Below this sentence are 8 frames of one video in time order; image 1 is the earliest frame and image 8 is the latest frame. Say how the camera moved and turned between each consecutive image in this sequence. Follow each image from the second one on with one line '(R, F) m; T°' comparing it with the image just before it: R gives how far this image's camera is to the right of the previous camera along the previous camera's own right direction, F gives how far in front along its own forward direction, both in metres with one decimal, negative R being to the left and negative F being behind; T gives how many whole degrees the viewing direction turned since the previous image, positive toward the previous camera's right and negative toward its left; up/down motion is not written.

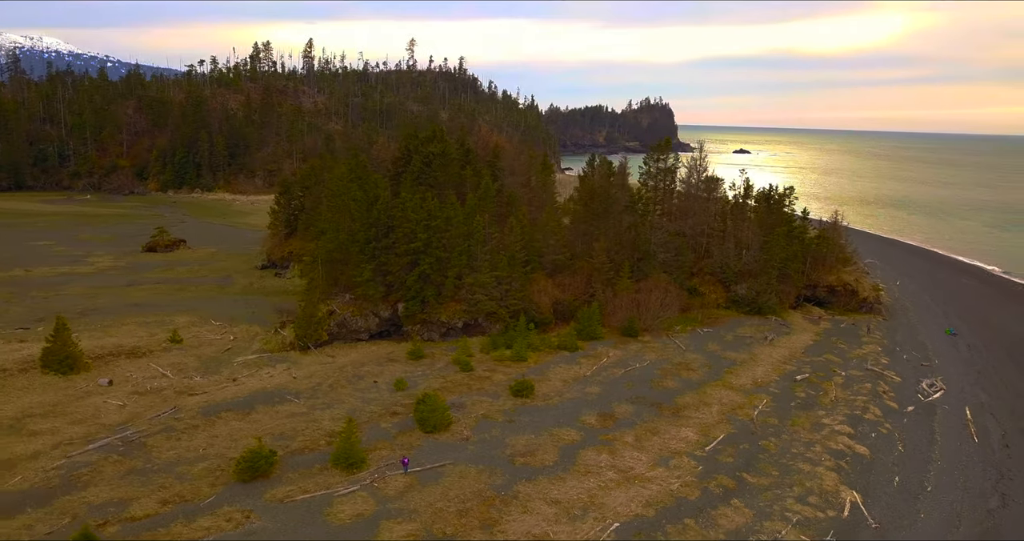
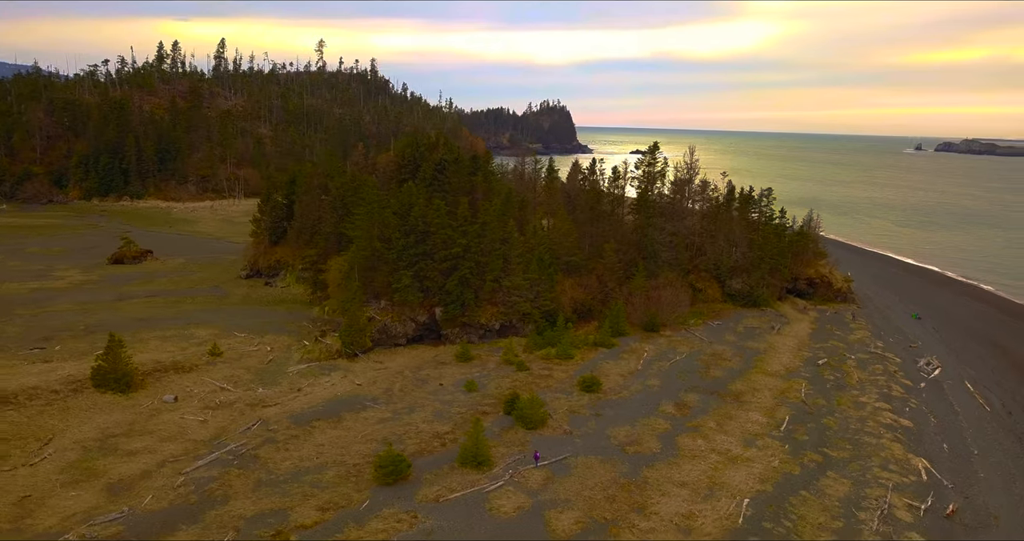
(-7.7, -1.0) m; +8°
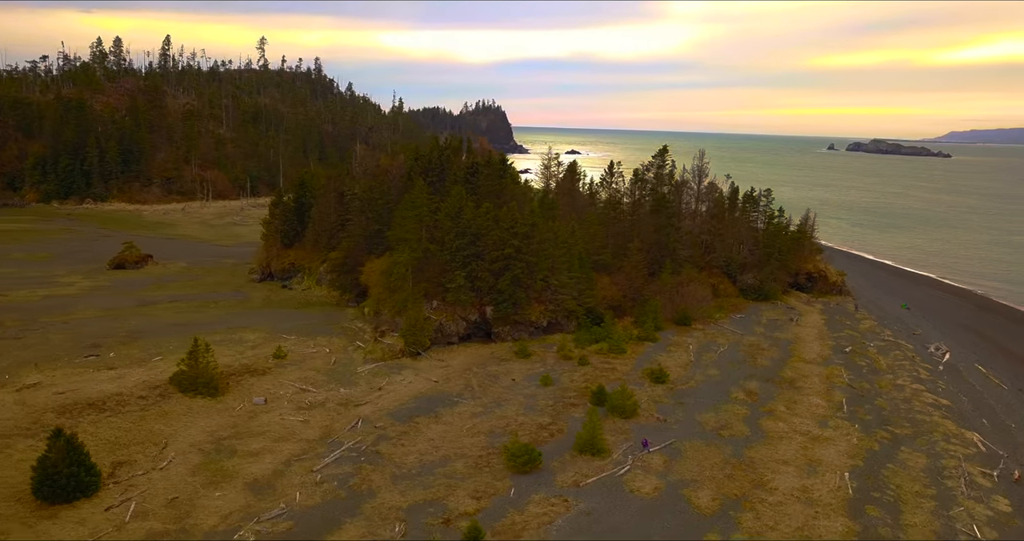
(-6.8, -1.3) m; +5°
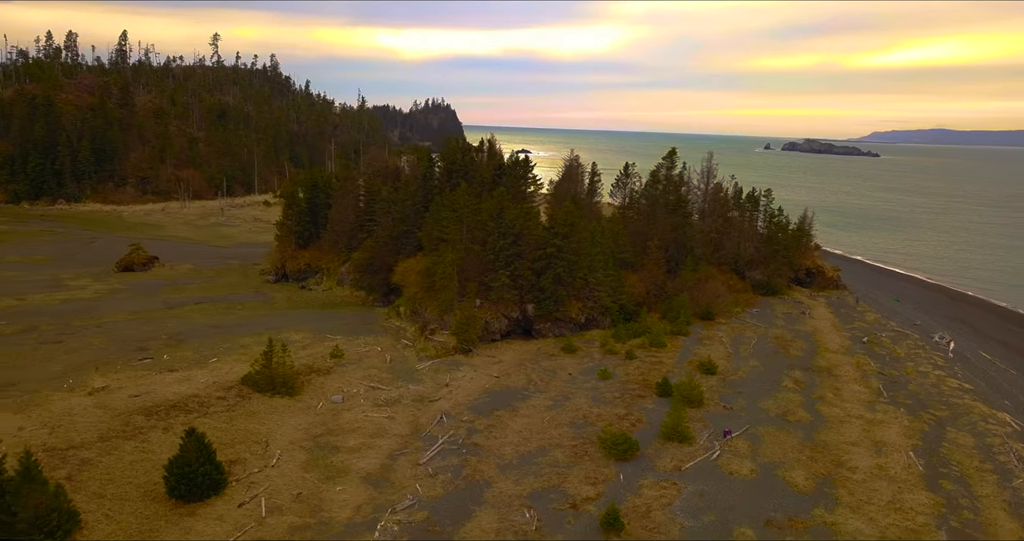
(-5.7, -1.1) m; +4°
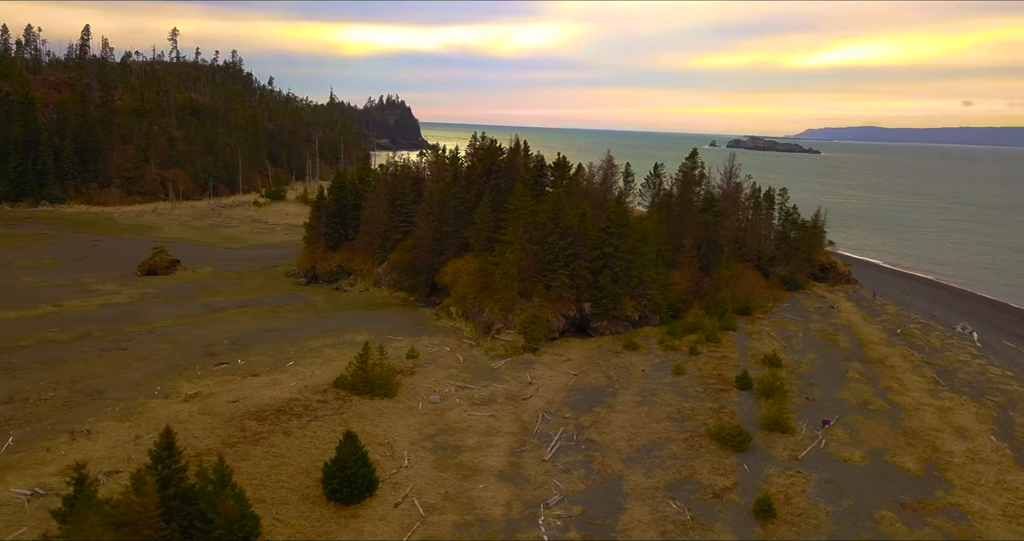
(-6.5, -0.6) m; +4°
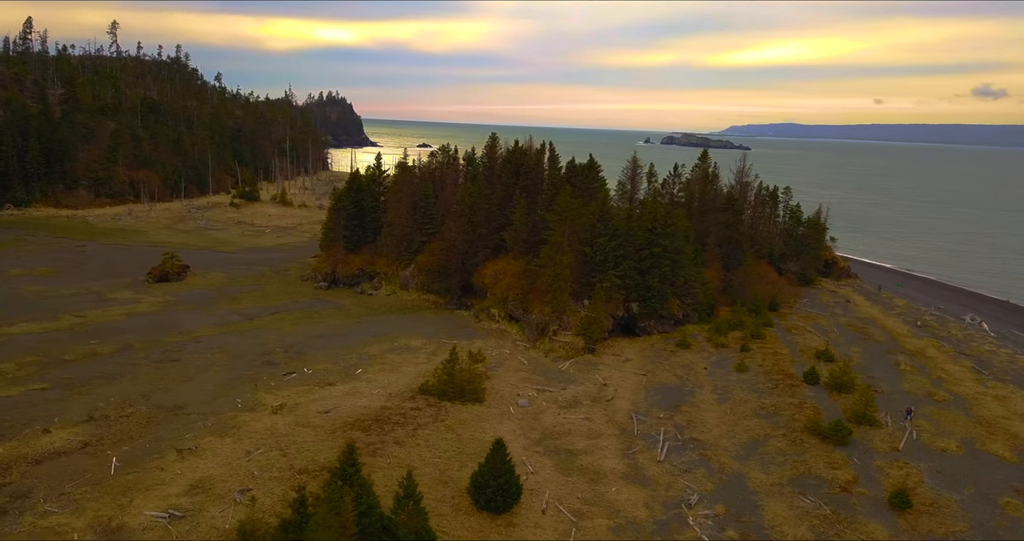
(-6.7, +0.2) m; +5°
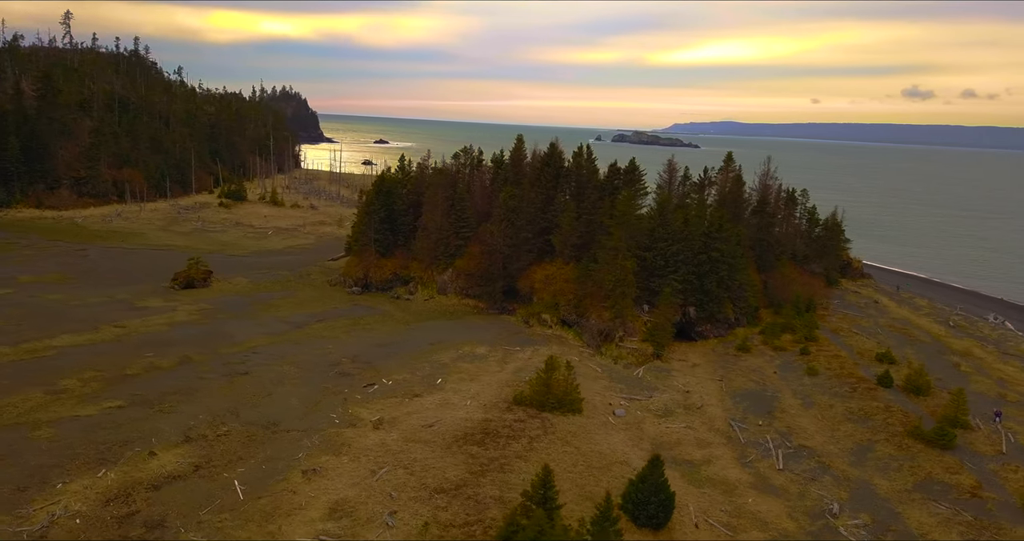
(-6.5, +0.7) m; +4°
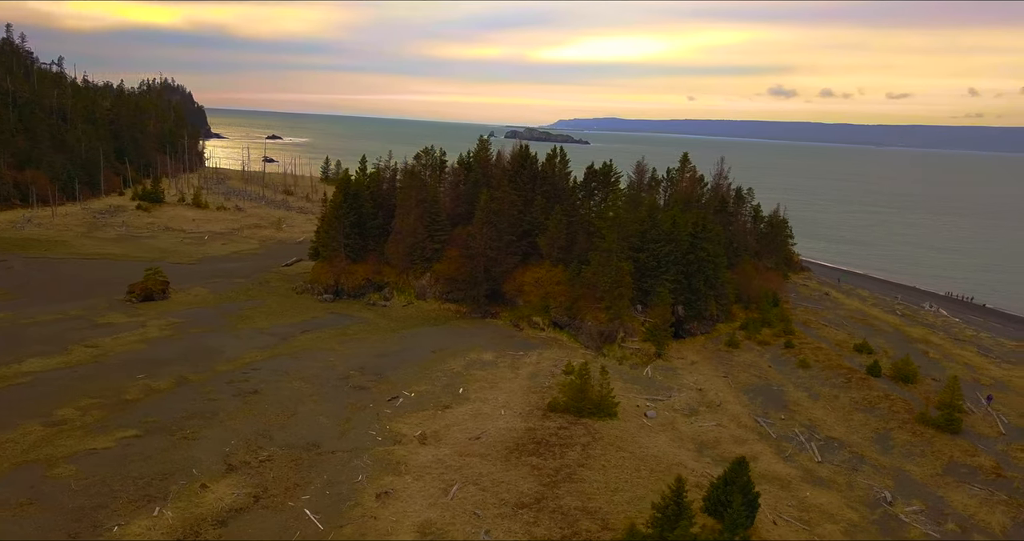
(-6.1, +0.6) m; +8°
